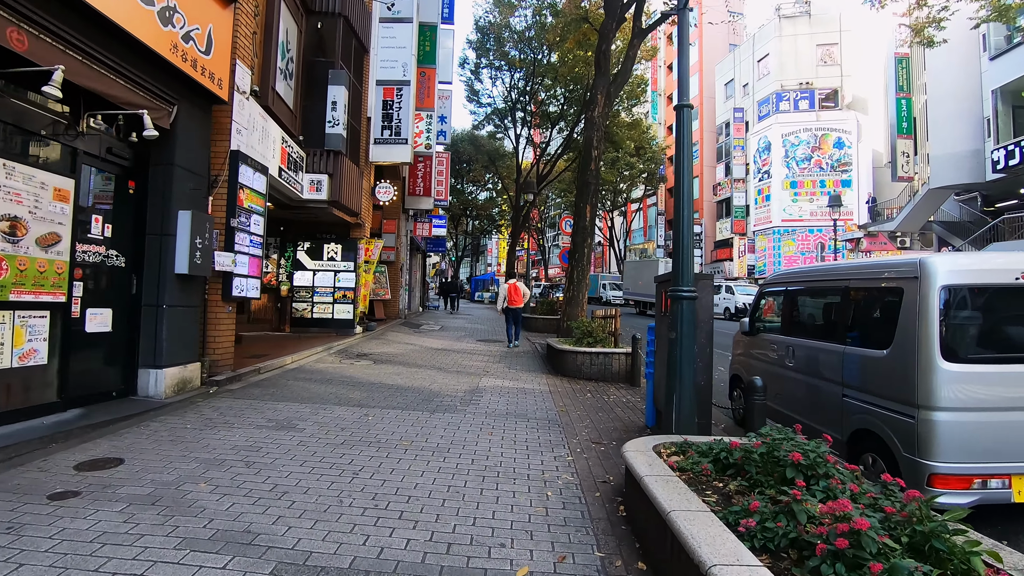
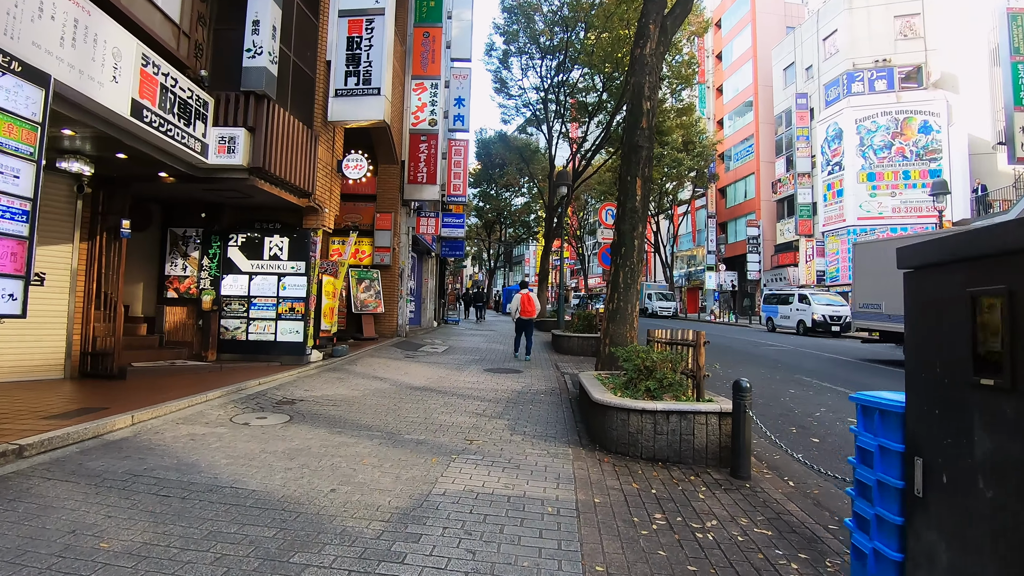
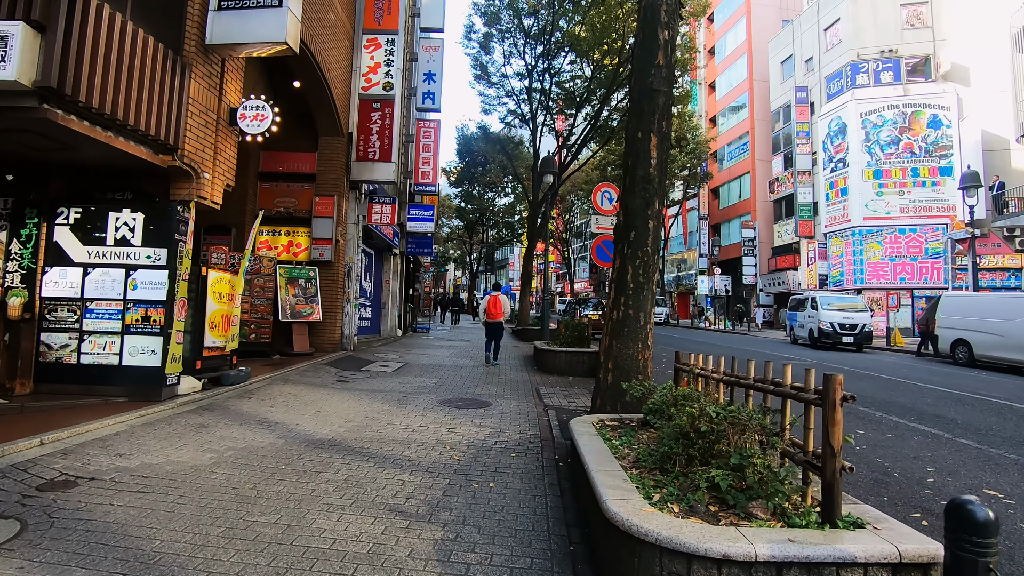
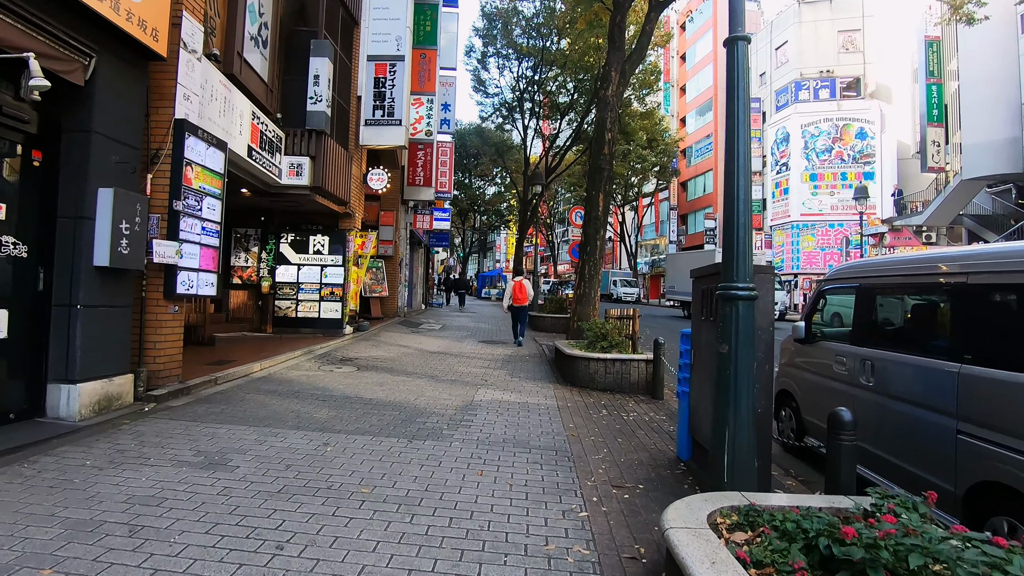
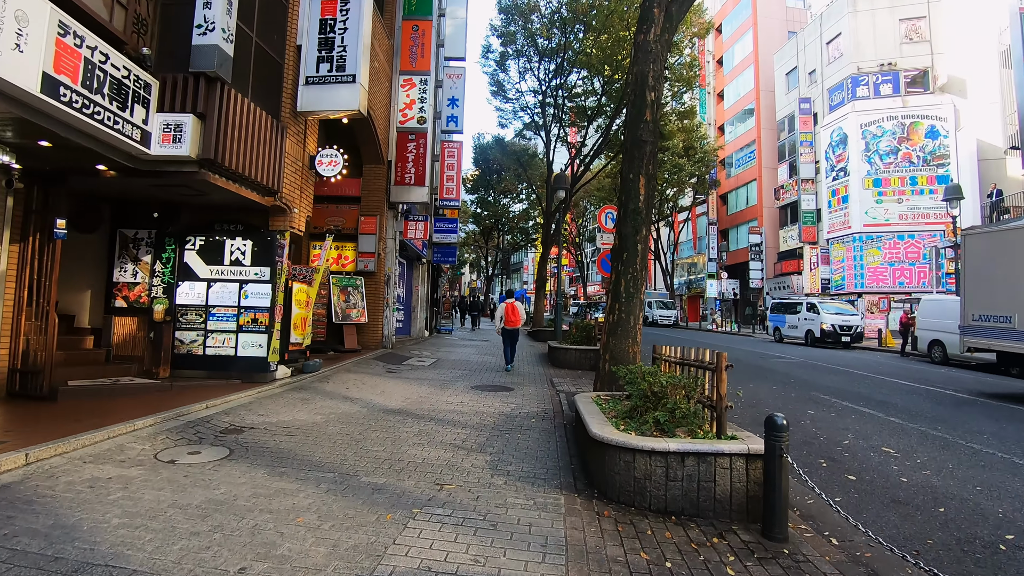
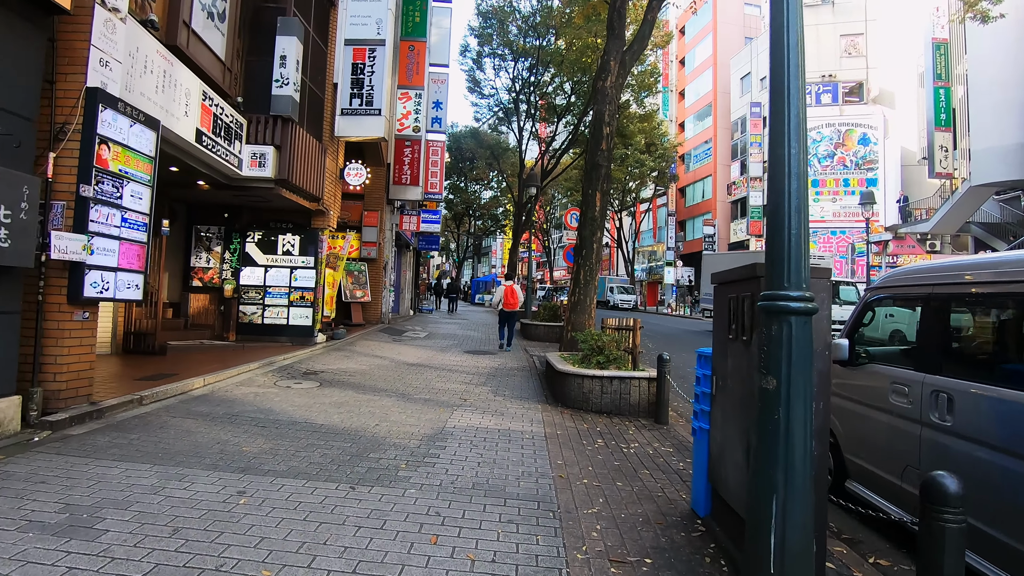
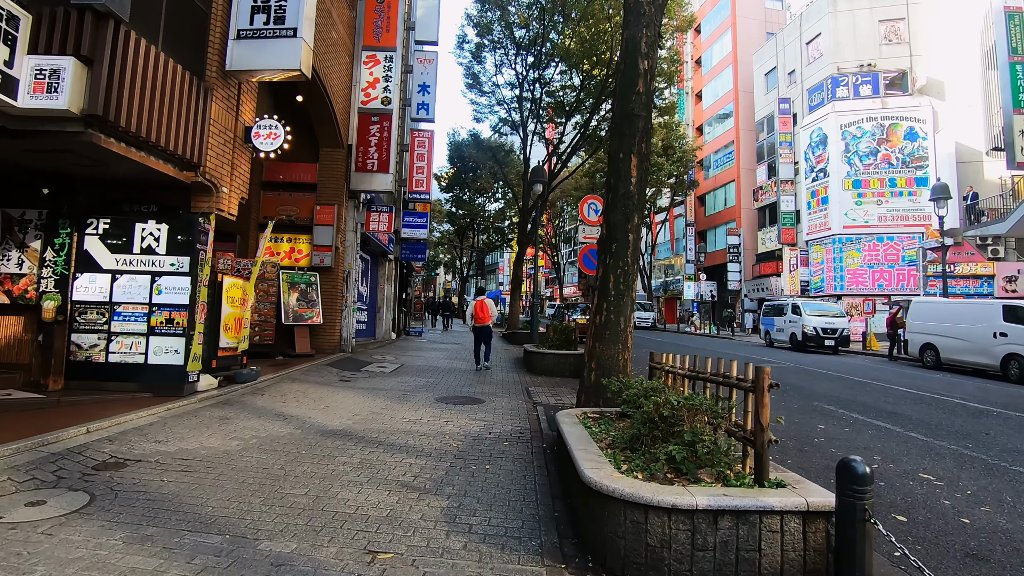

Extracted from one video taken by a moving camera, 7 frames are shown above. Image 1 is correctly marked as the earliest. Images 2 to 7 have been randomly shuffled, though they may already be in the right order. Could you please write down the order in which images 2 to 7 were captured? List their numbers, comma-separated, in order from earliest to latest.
4, 6, 2, 5, 7, 3
